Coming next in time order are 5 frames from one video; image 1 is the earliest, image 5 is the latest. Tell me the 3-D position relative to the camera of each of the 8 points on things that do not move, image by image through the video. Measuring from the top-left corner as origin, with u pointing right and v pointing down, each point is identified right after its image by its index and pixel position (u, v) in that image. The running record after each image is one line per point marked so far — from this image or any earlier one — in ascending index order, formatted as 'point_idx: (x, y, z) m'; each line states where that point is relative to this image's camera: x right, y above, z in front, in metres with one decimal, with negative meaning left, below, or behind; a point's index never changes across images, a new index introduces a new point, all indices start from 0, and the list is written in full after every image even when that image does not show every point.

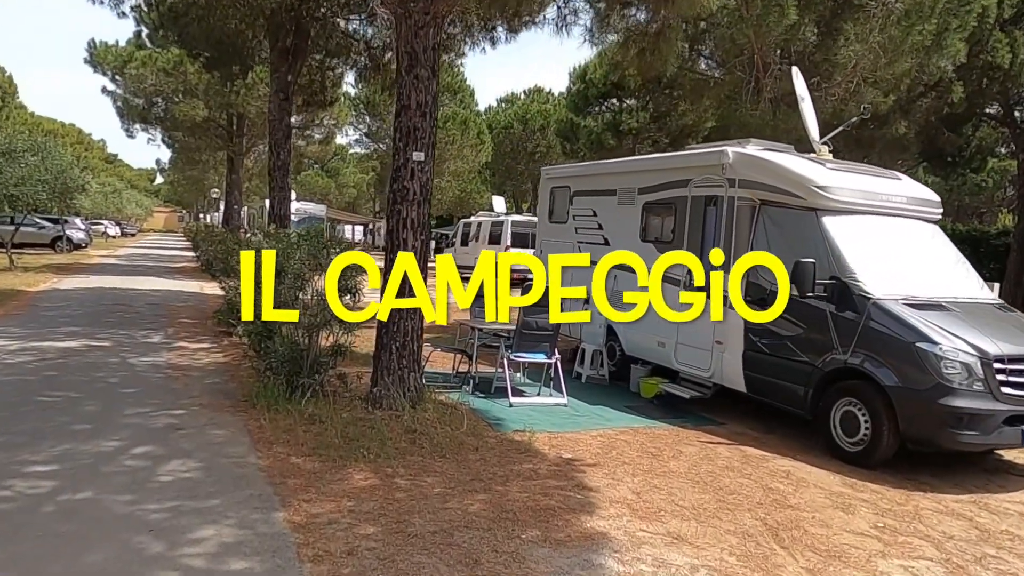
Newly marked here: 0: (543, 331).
0: (+0.4, -0.5, +7.8) m
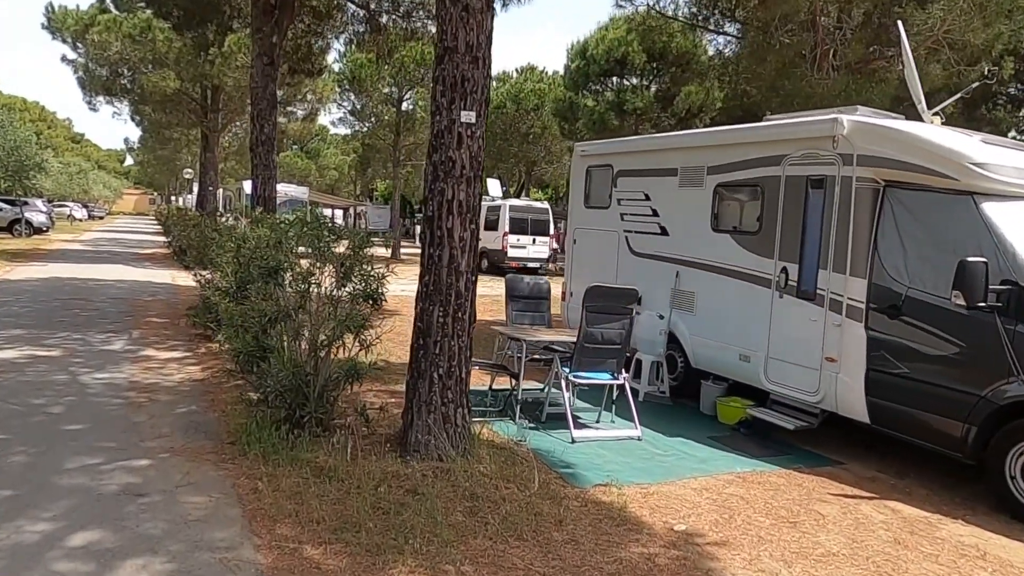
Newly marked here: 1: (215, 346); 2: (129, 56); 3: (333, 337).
0: (+0.9, -0.5, +6.2) m
1: (-3.8, -0.7, +8.6) m
2: (-11.0, +6.7, +19.2) m
3: (-1.4, -0.4, +5.0) m
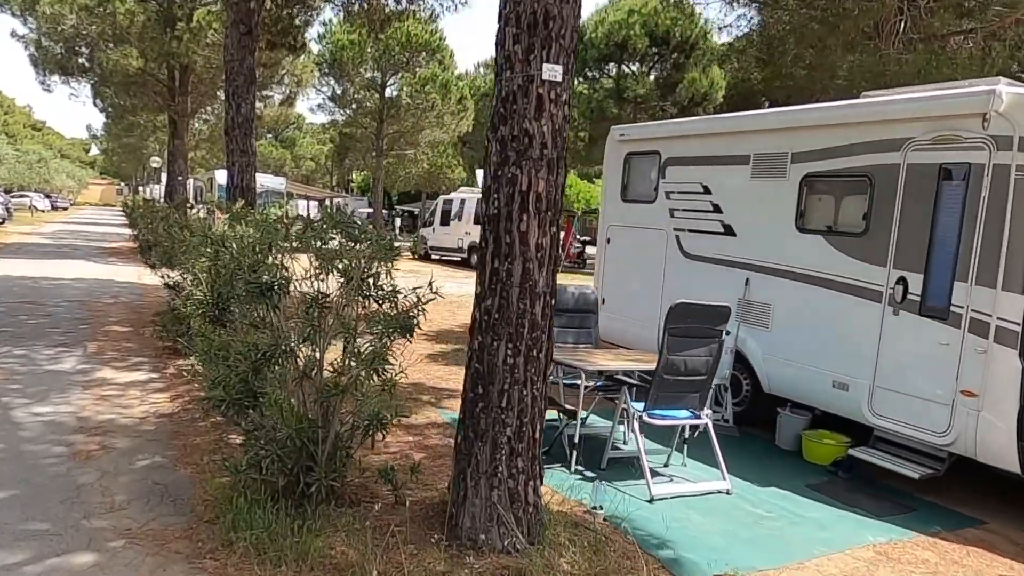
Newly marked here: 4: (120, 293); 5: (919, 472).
0: (+1.3, -0.6, +4.9) m
1: (-3.5, -0.8, +7.1) m
2: (-11.1, +6.7, +17.4) m
3: (-0.9, -0.5, +3.7) m
4: (-7.7, -0.1, +13.0) m
5: (+3.1, -1.4, +5.1) m
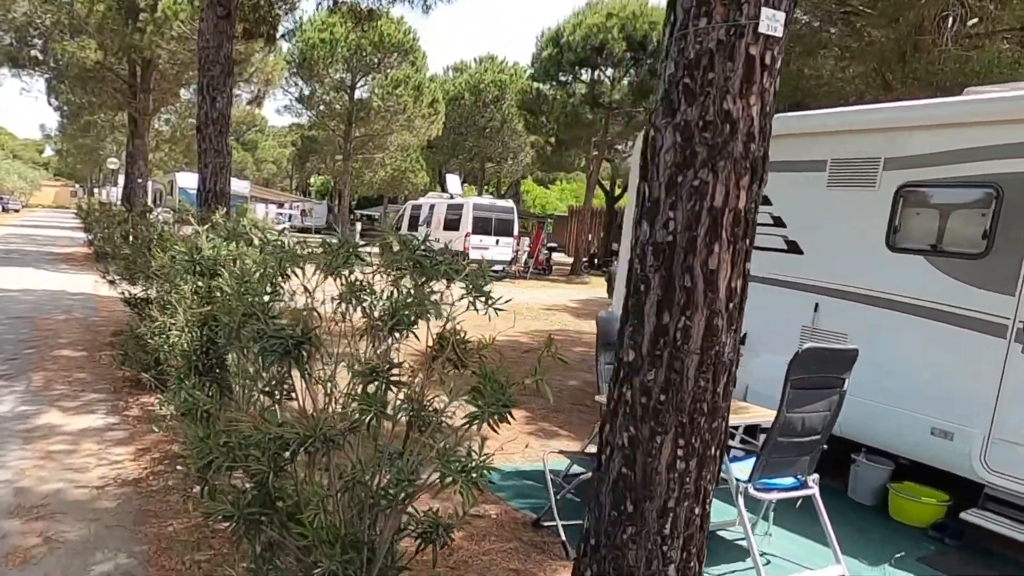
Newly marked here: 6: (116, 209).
0: (+1.7, -0.9, +4.0) m
1: (-3.2, -1.1, +6.0) m
2: (-11.3, +6.4, +15.9) m
3: (-0.5, -0.7, +2.7) m
4: (-7.7, -0.4, +11.6) m
5: (+3.5, -1.6, +4.2) m
6: (-9.6, +1.9, +16.4) m
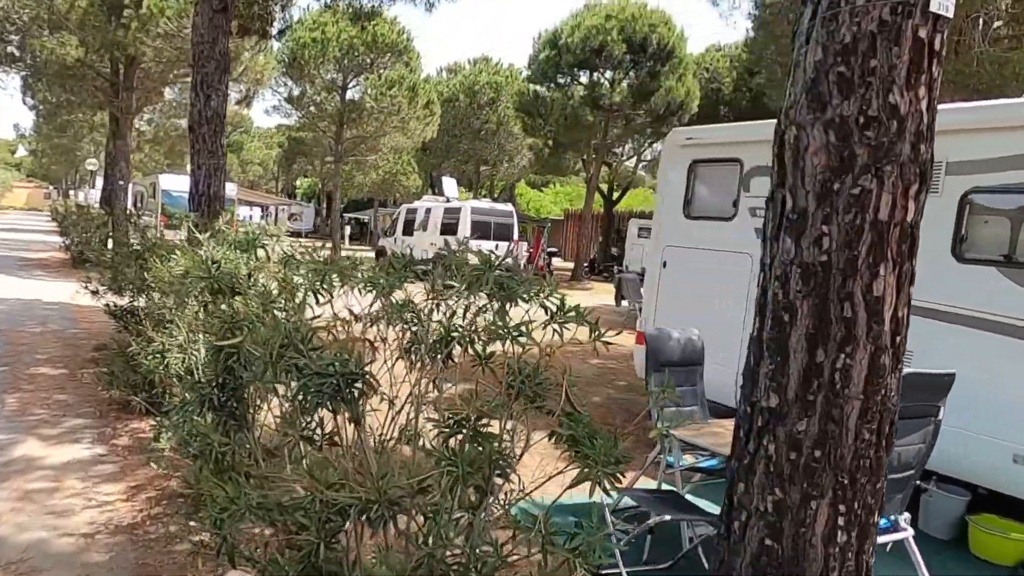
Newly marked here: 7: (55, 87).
0: (+2.0, -1.0, +3.5) m
1: (-3.0, -1.2, +5.4) m
2: (-11.3, +6.2, +15.1) m
3: (-0.1, -0.8, +2.1) m
4: (-7.6, -0.5, +10.9) m
5: (+3.8, -1.7, +3.8) m
6: (-9.6, +1.8, +15.6) m
7: (-11.5, +5.0, +16.7) m
